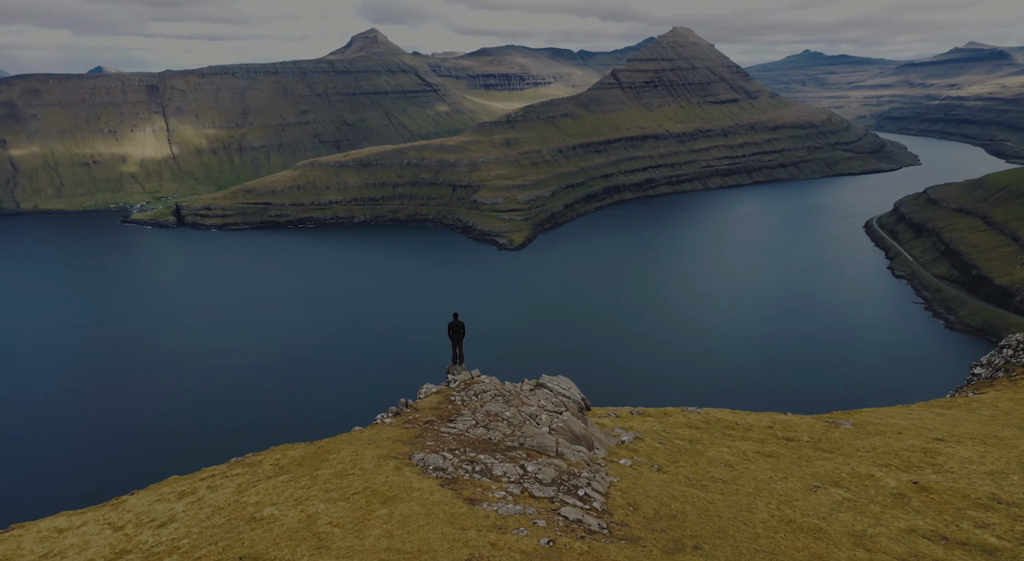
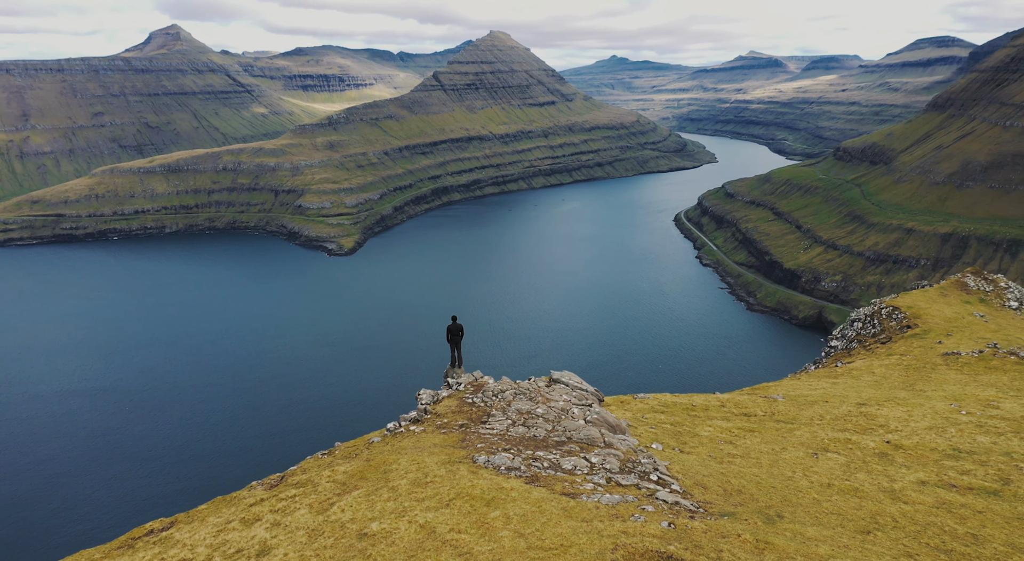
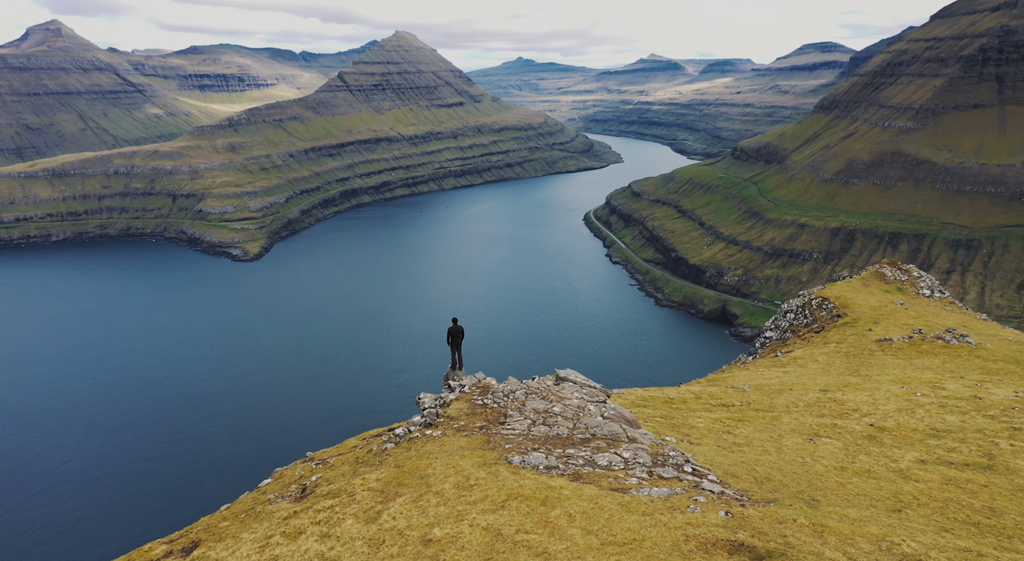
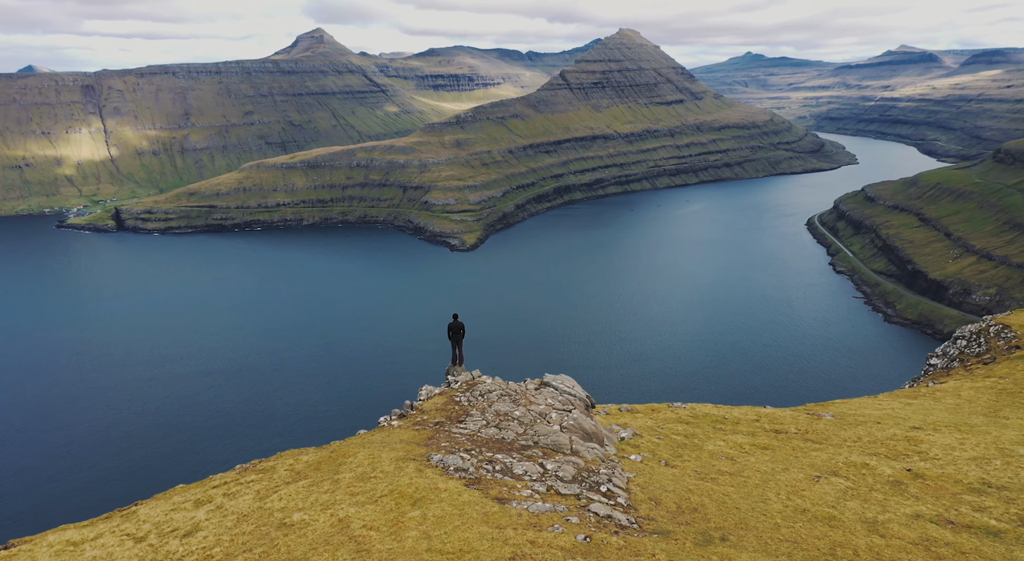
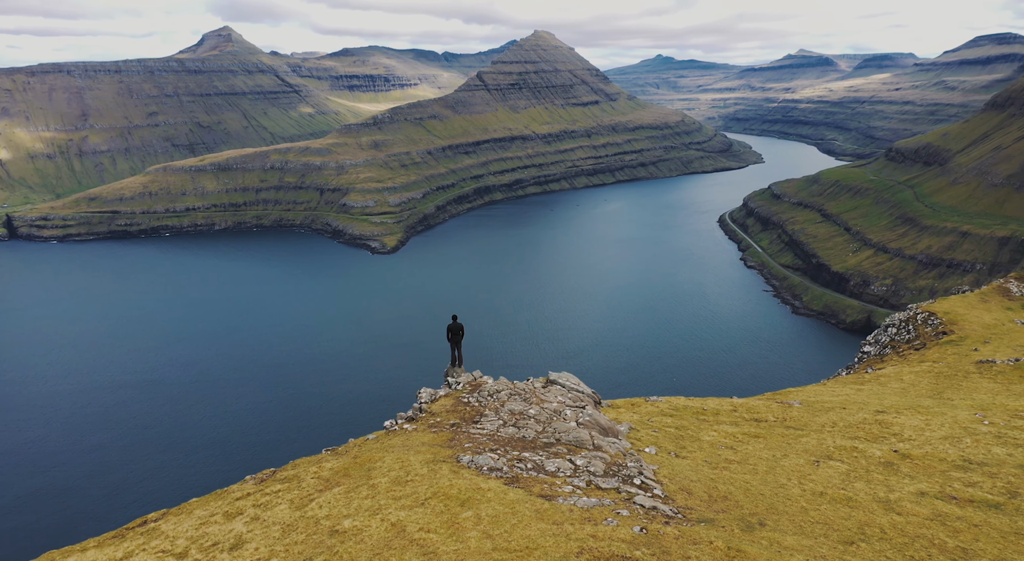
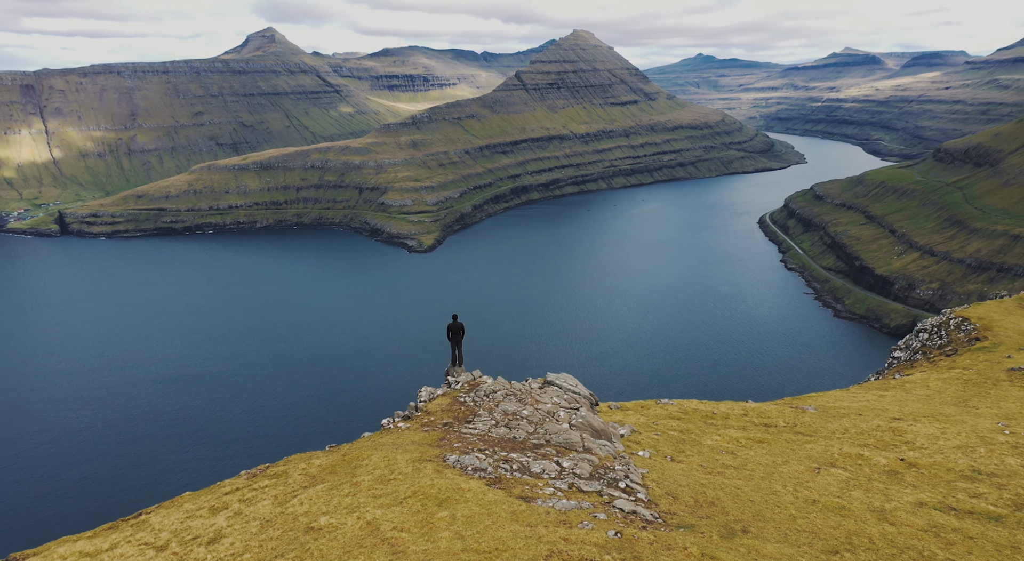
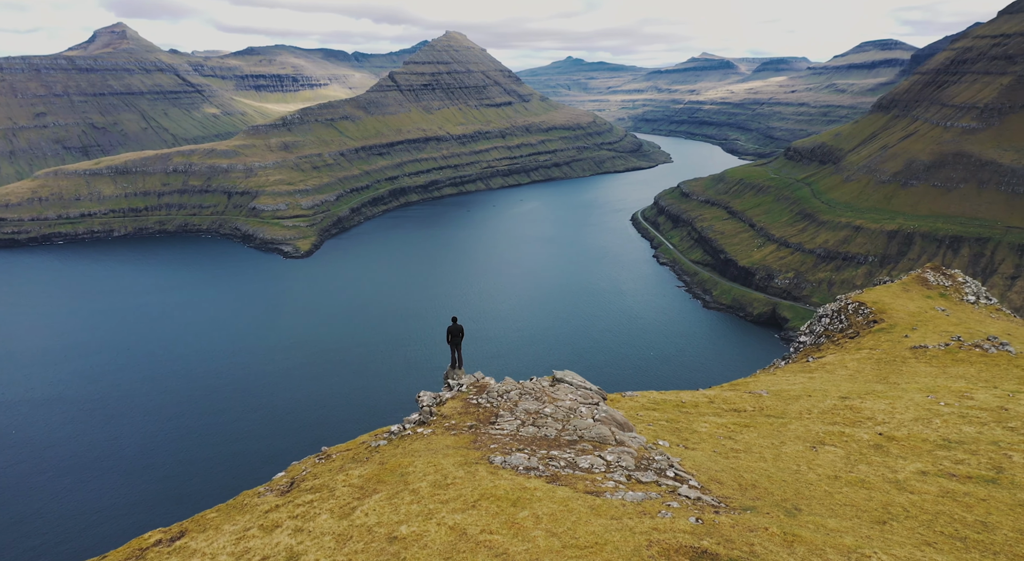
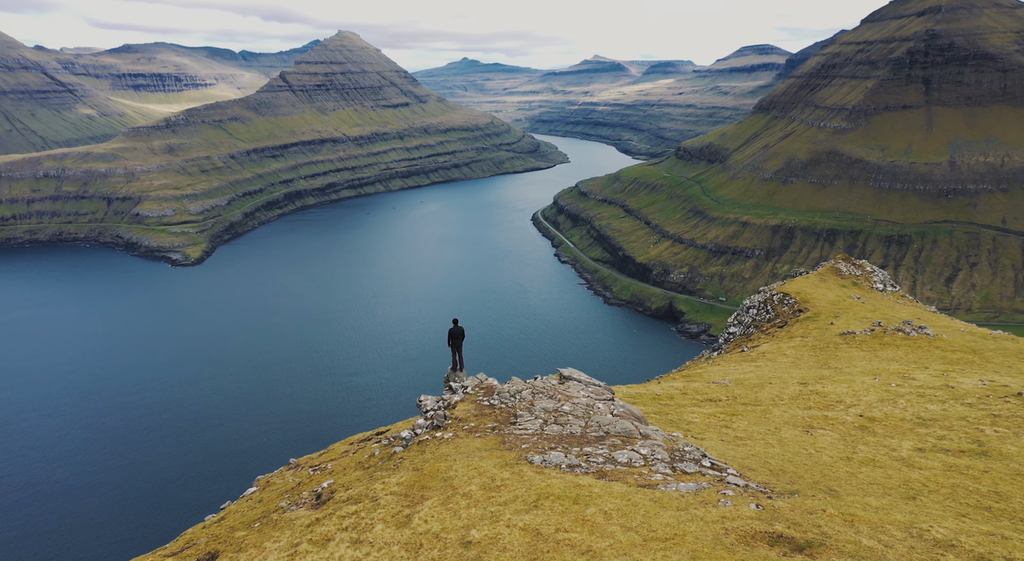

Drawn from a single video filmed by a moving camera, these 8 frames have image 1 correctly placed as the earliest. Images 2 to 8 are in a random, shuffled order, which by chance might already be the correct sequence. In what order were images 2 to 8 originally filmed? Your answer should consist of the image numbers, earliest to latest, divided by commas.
4, 6, 5, 2, 7, 3, 8
